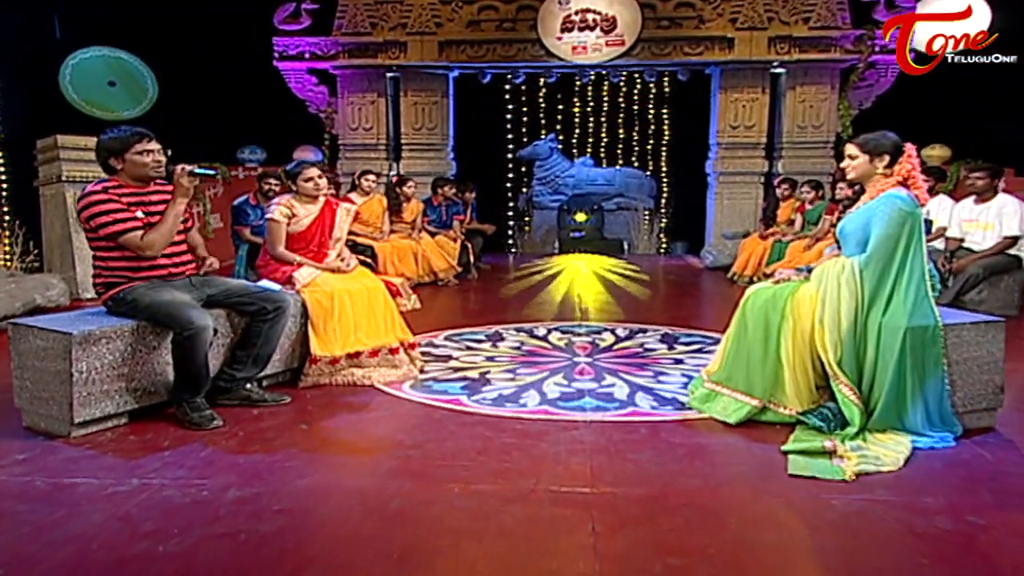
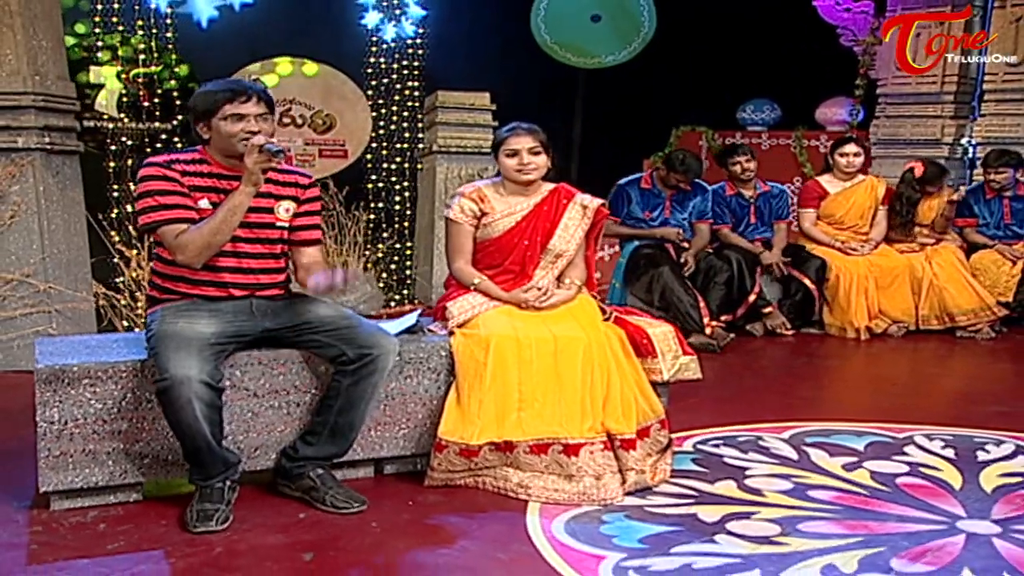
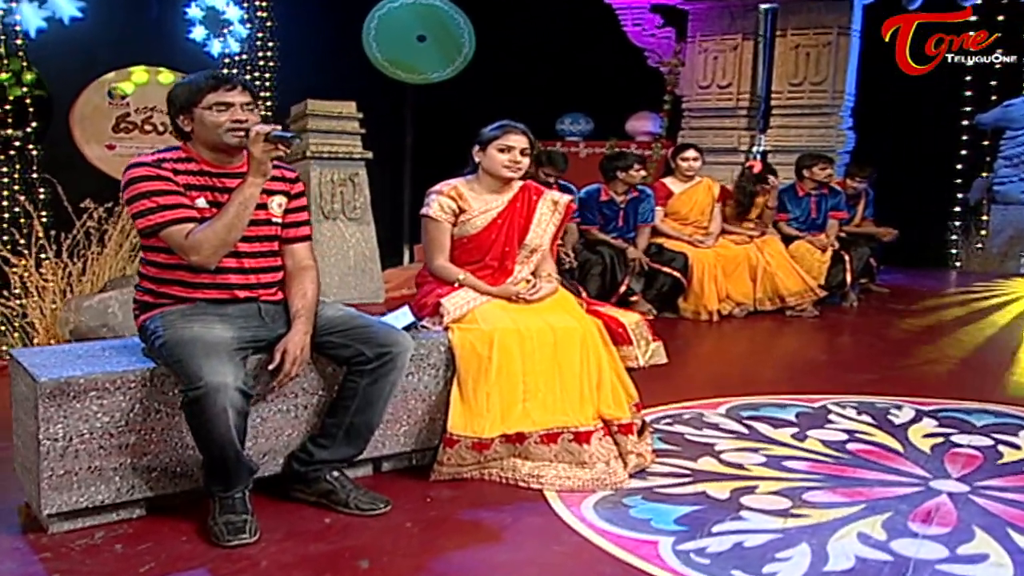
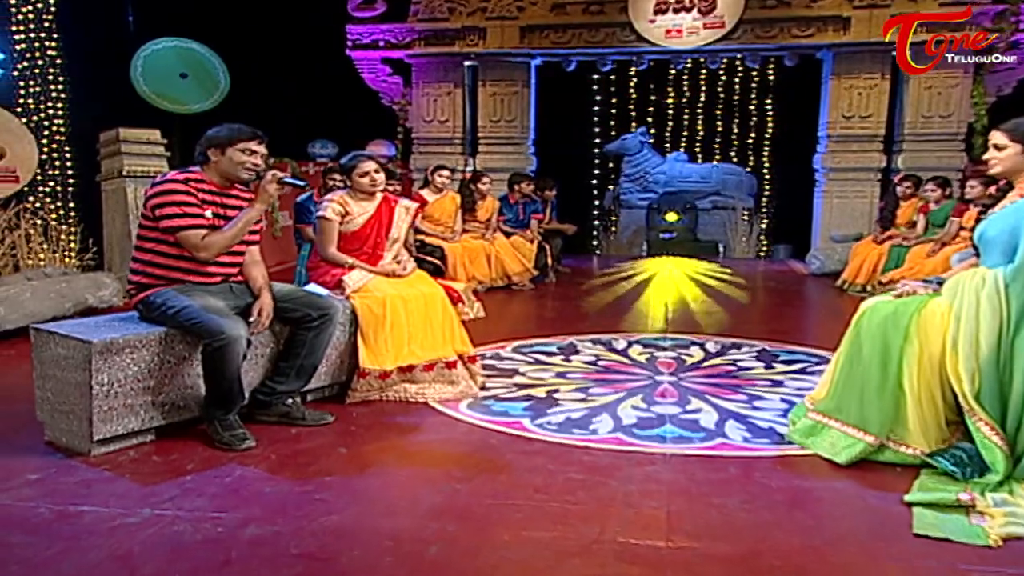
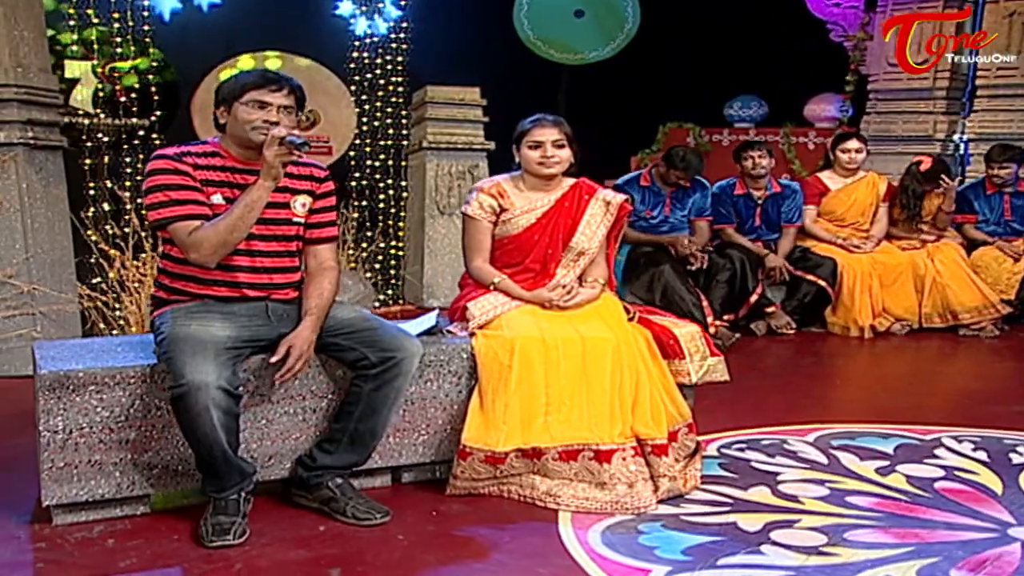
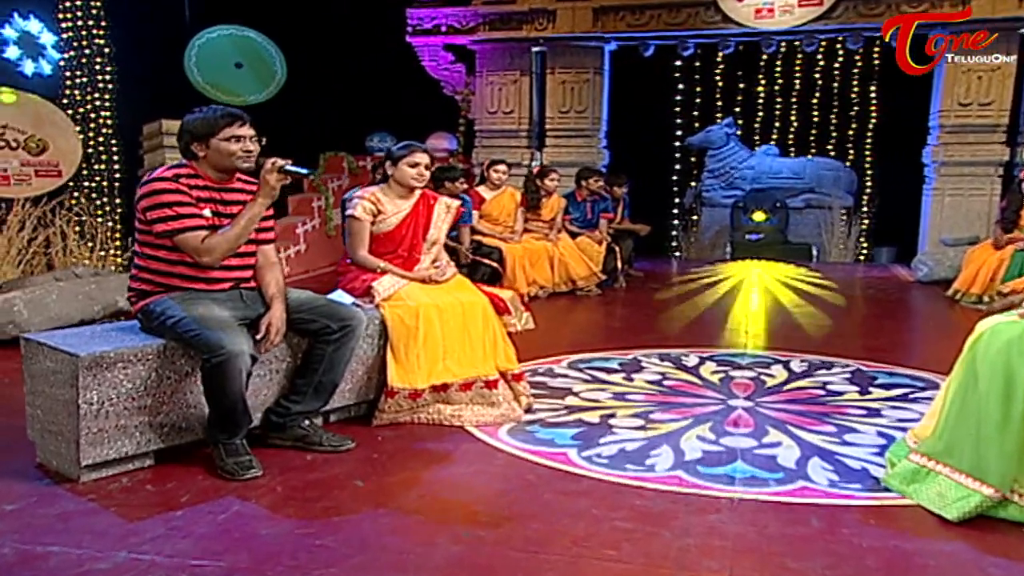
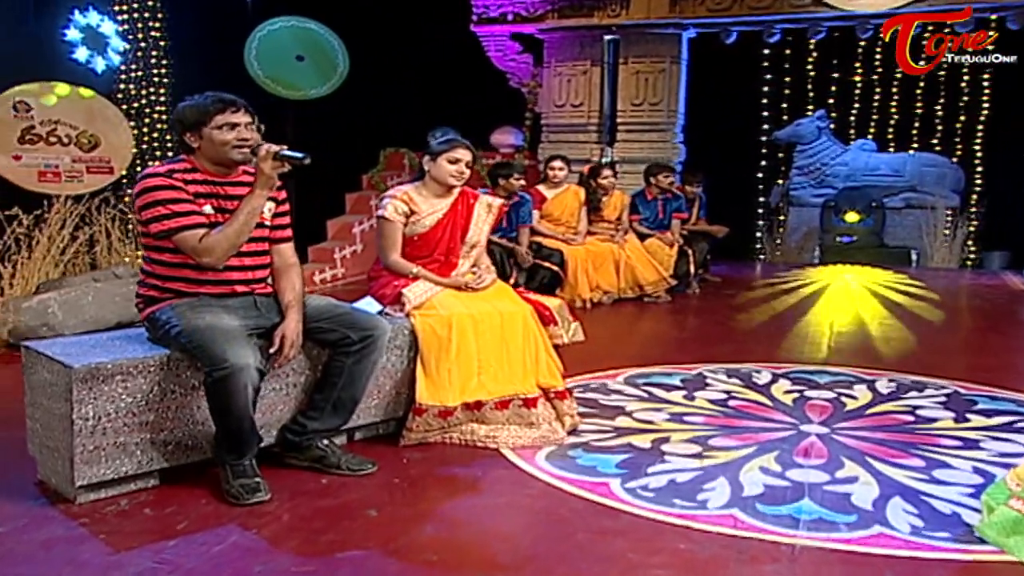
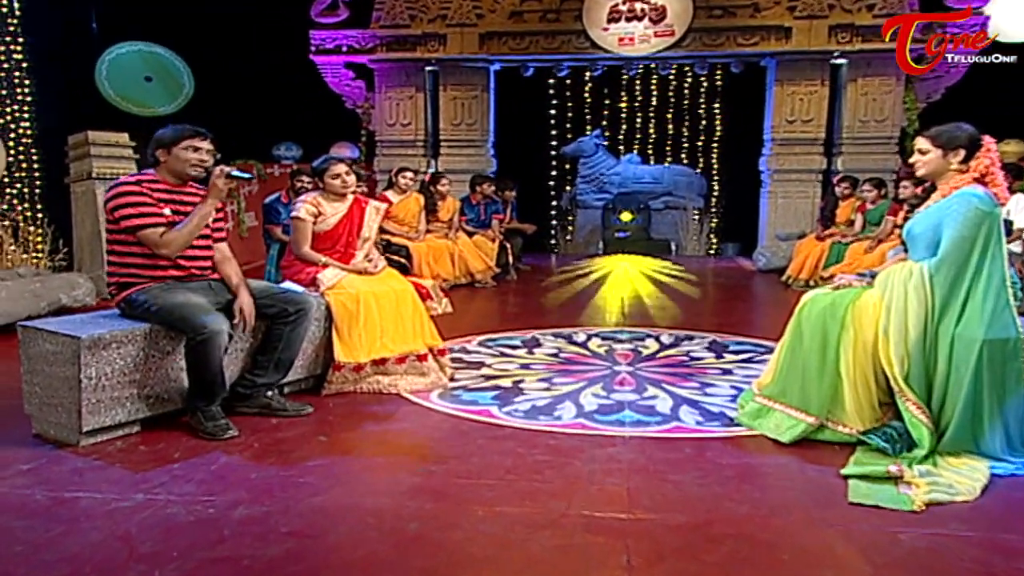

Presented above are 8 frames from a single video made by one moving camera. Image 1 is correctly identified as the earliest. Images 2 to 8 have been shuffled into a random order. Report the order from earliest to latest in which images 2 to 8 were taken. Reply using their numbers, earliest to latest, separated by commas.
8, 4, 6, 7, 3, 5, 2
